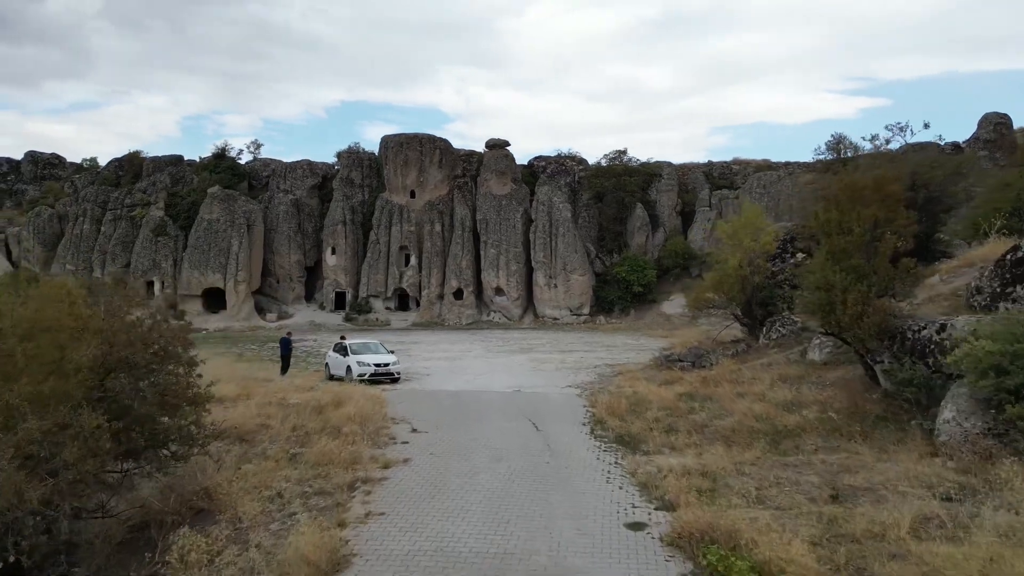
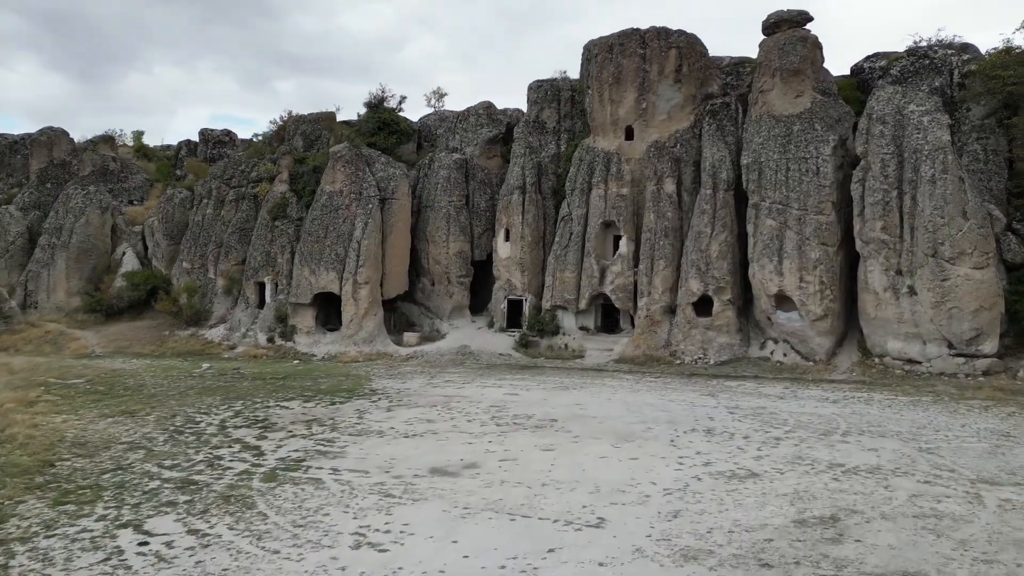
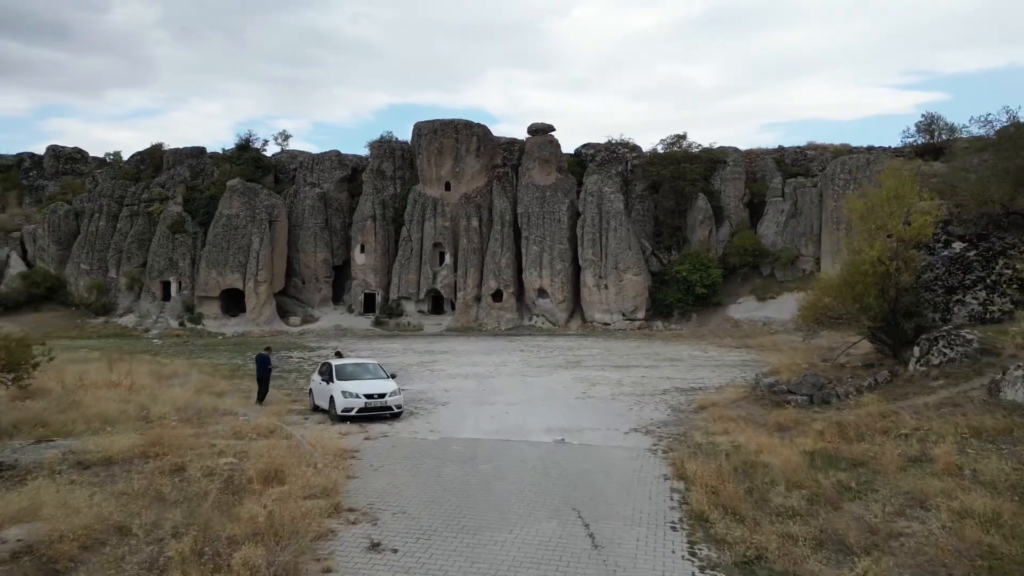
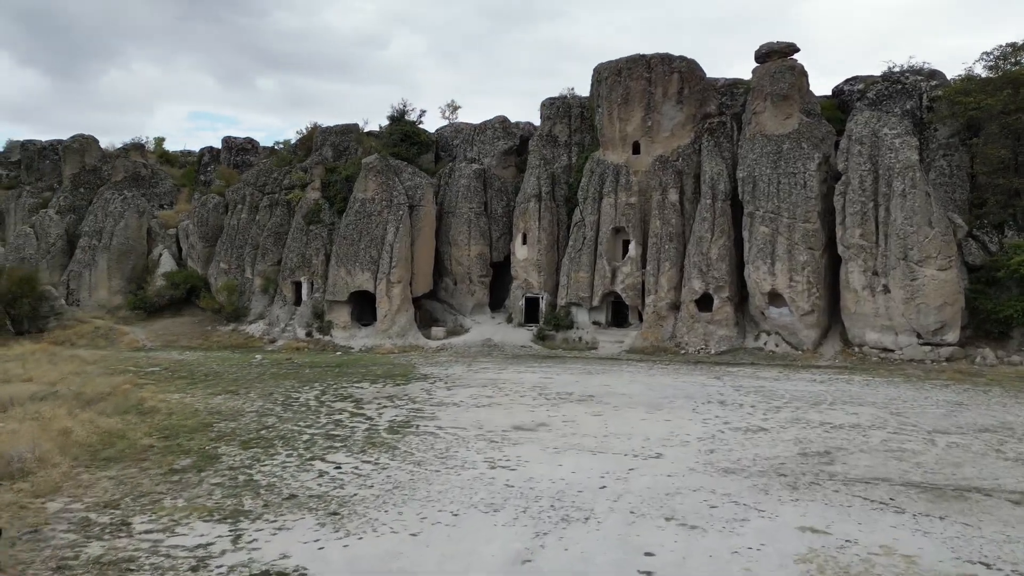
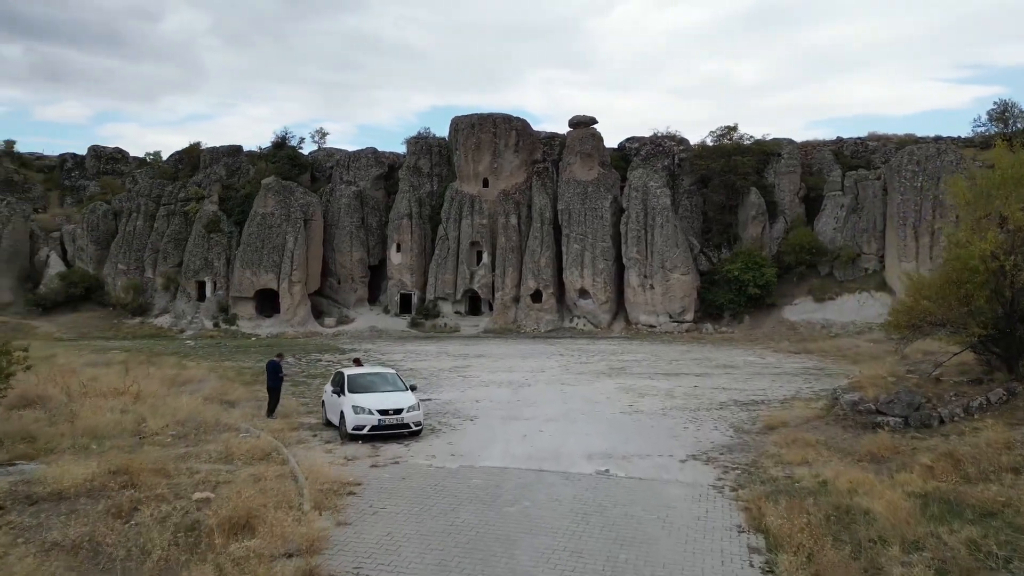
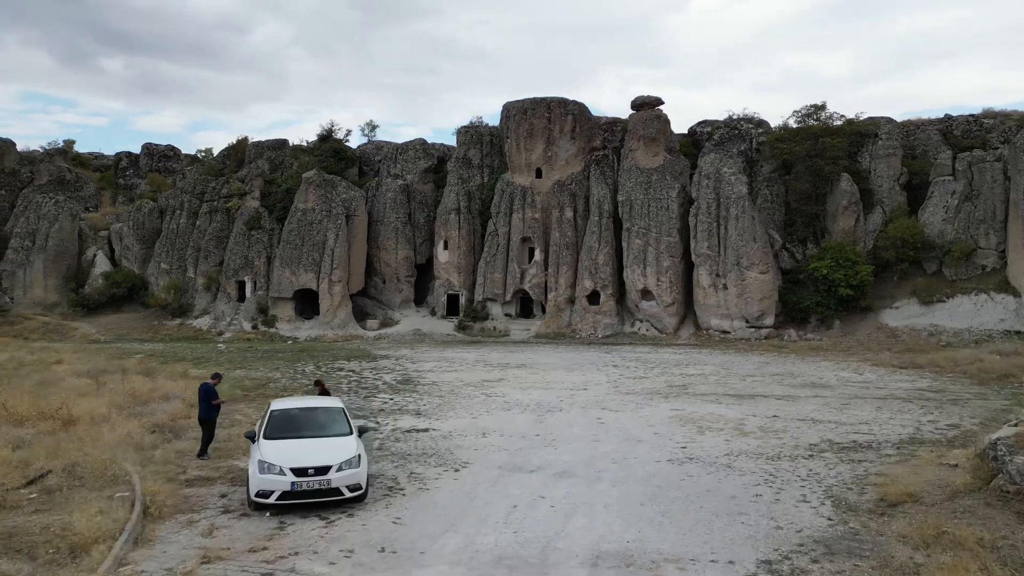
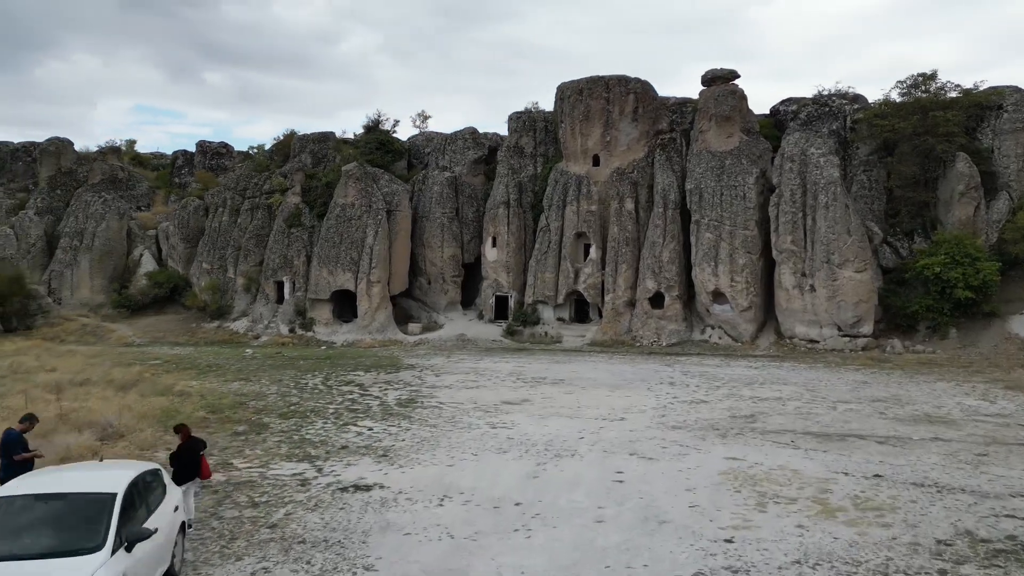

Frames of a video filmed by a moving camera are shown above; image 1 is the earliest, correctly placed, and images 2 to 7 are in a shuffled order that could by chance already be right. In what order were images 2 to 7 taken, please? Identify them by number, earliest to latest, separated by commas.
3, 5, 6, 7, 4, 2
